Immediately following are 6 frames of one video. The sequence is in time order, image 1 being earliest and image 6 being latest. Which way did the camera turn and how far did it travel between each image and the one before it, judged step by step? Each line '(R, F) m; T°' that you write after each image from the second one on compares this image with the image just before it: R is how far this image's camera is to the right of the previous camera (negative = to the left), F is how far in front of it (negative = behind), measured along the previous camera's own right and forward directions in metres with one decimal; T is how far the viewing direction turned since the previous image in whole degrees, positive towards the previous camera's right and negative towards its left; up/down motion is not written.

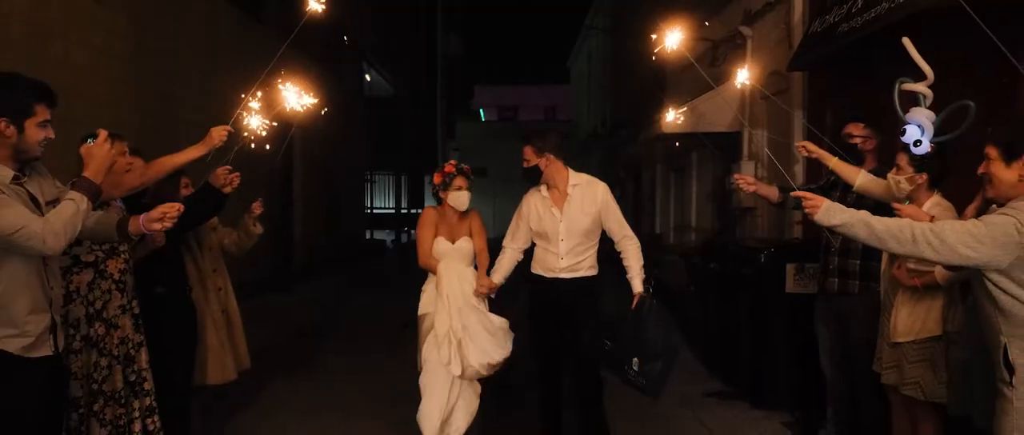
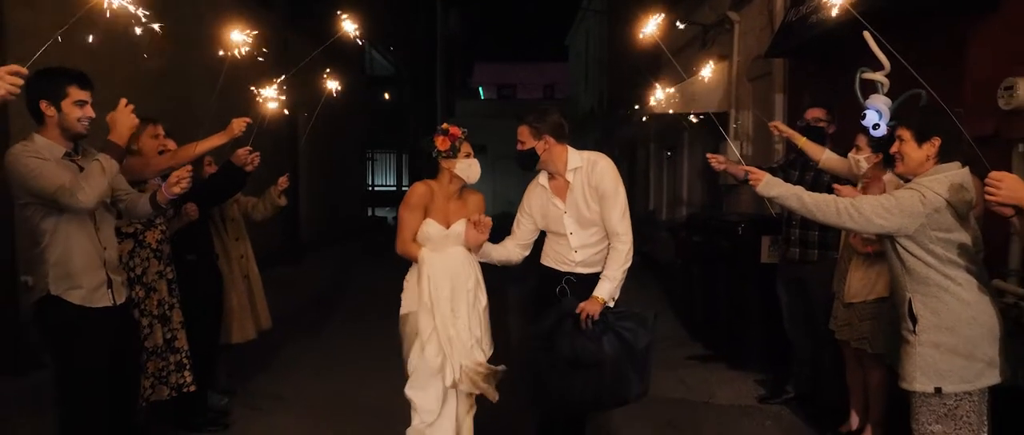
(0.0, -0.5) m; 0°
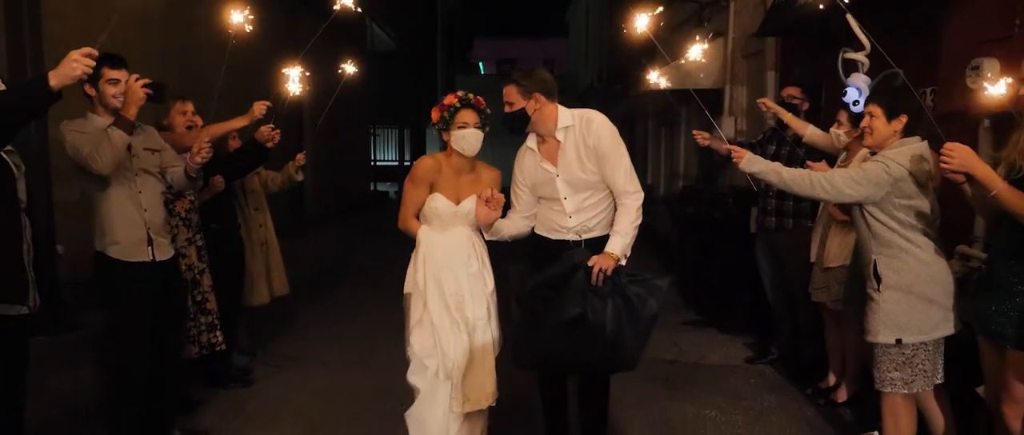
(0.0, -0.3) m; 0°
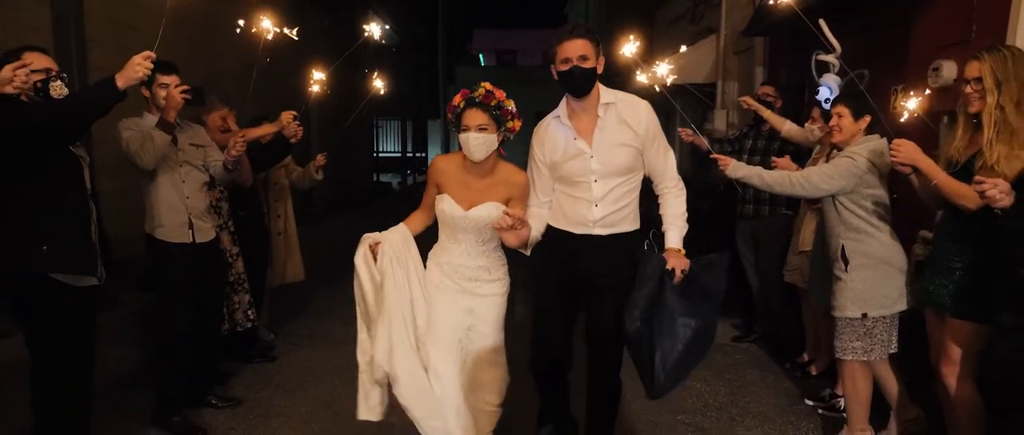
(0.0, -0.5) m; 0°
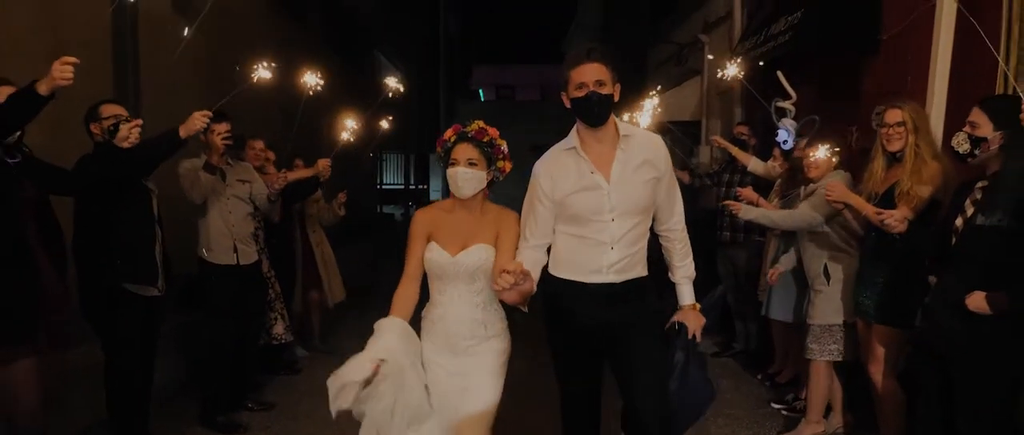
(0.0, -0.7) m; 0°
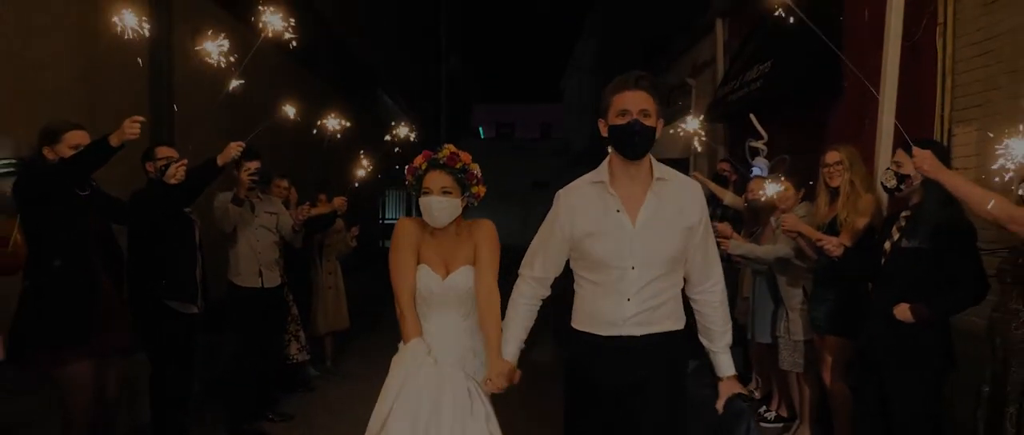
(0.0, -0.6) m; 0°
